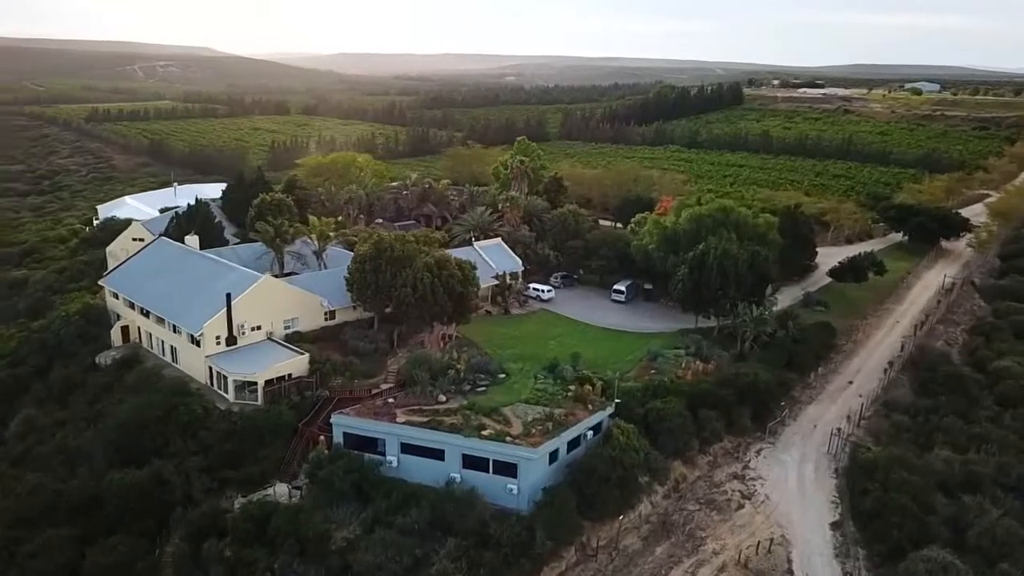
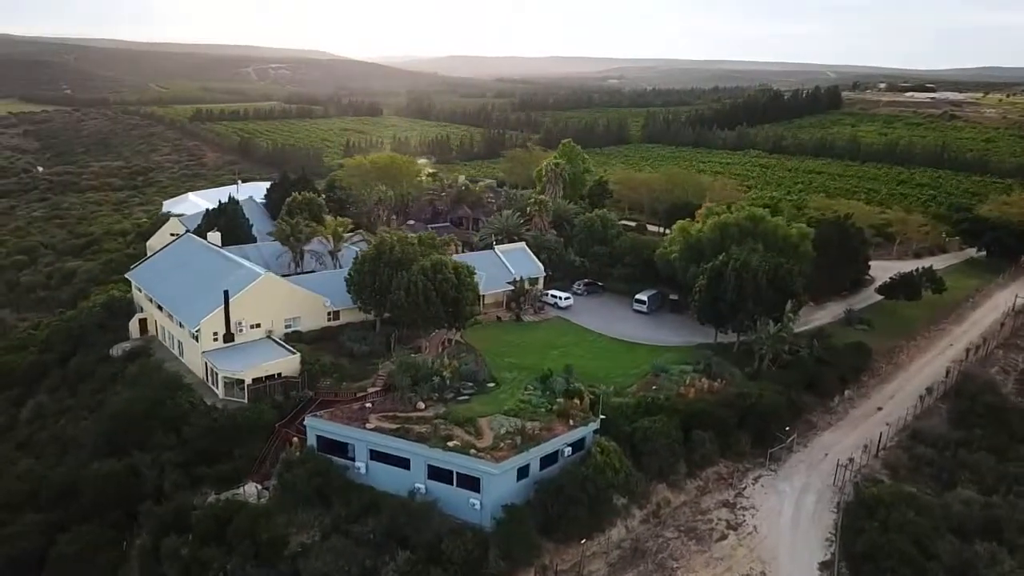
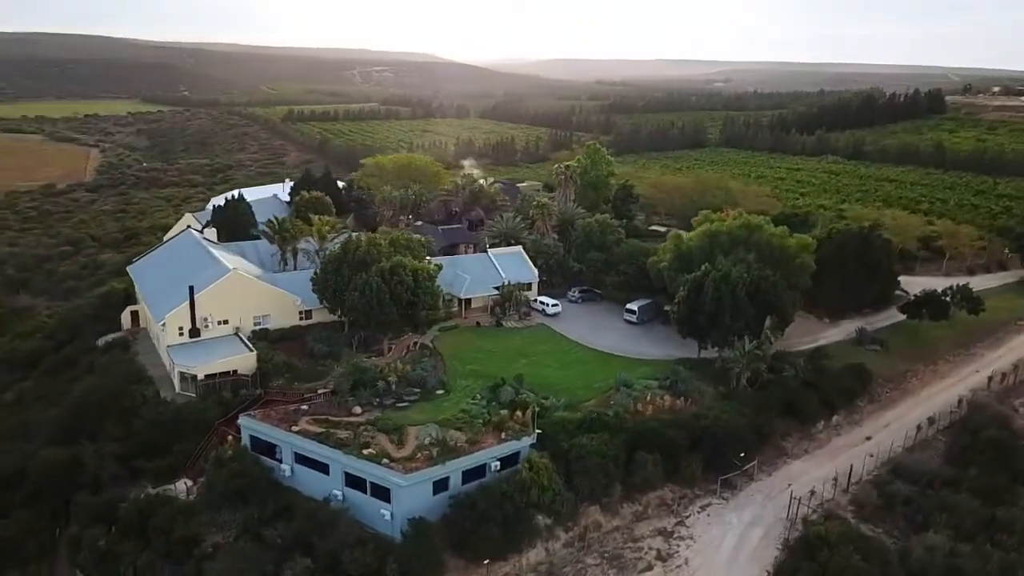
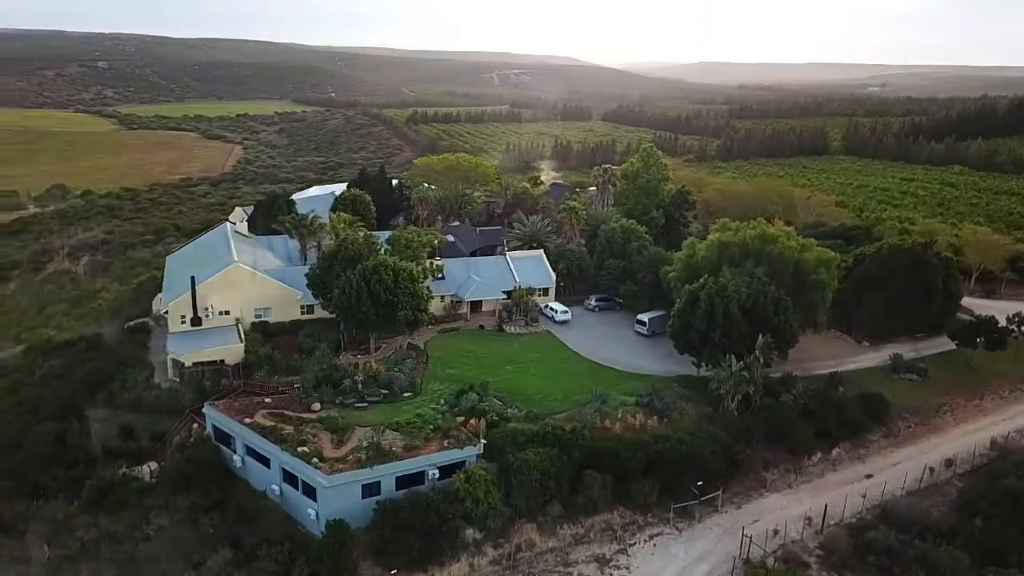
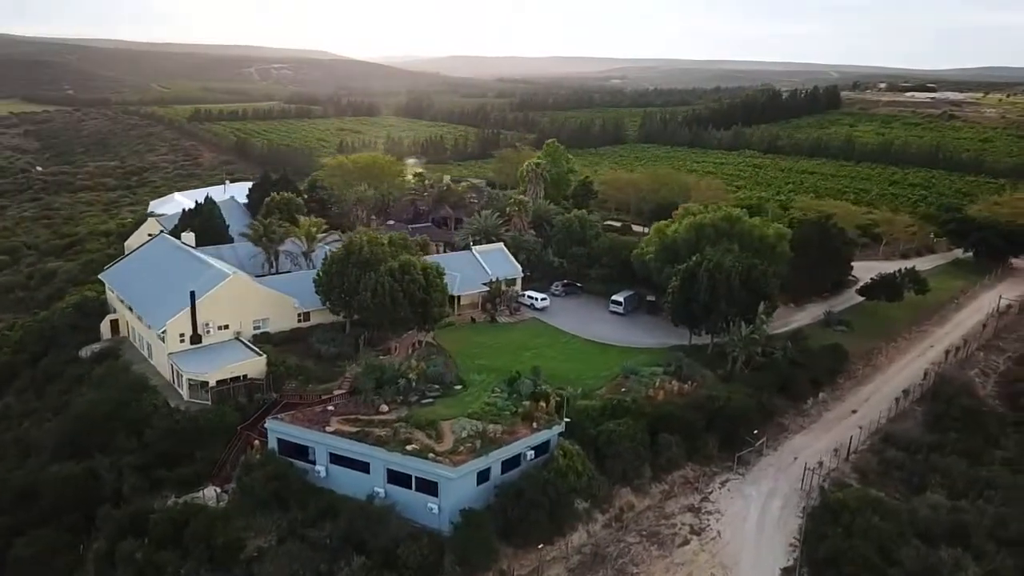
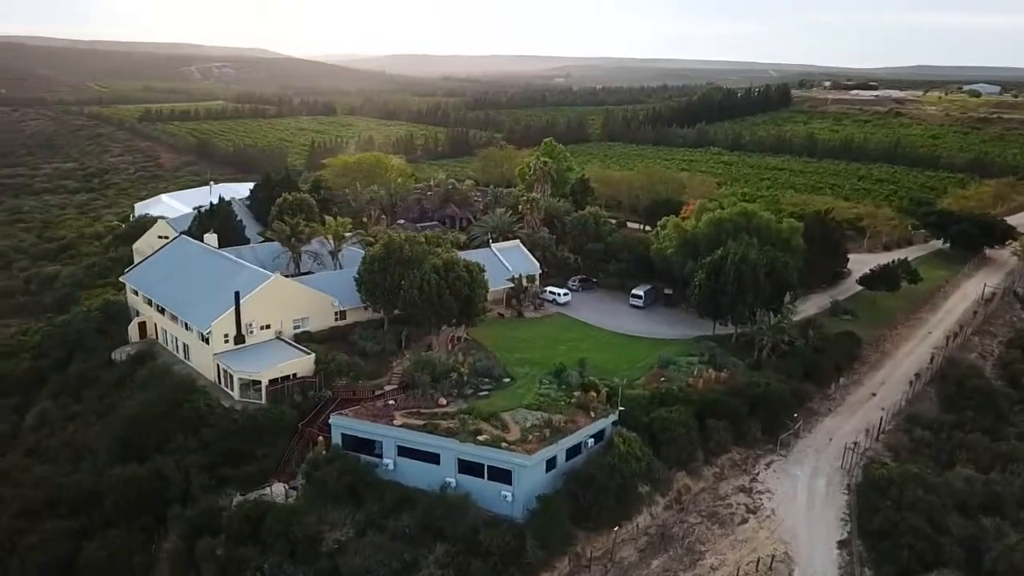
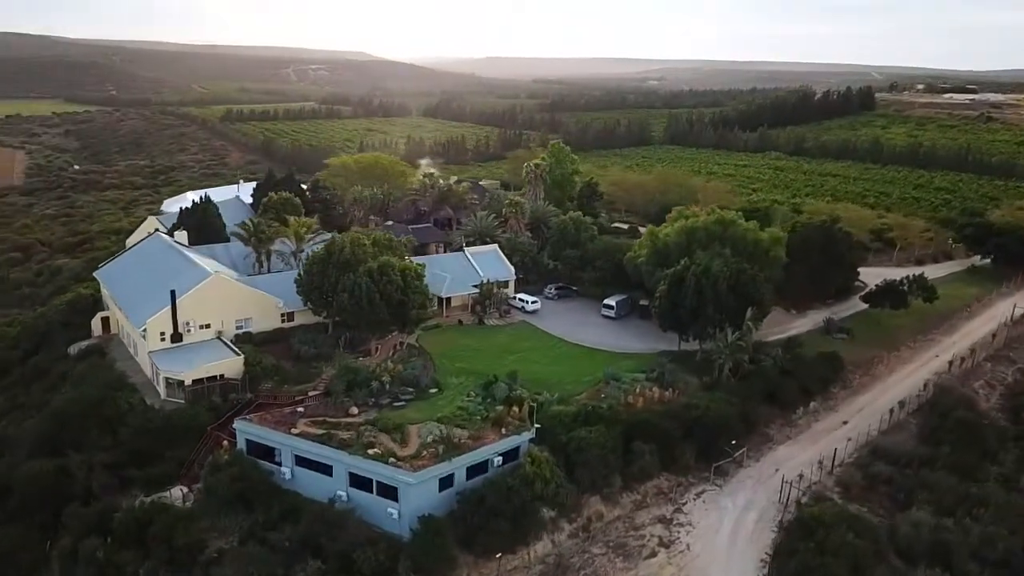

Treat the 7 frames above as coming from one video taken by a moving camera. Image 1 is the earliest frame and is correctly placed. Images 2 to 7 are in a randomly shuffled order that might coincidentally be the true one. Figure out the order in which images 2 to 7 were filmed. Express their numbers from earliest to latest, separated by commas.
6, 2, 5, 7, 3, 4
